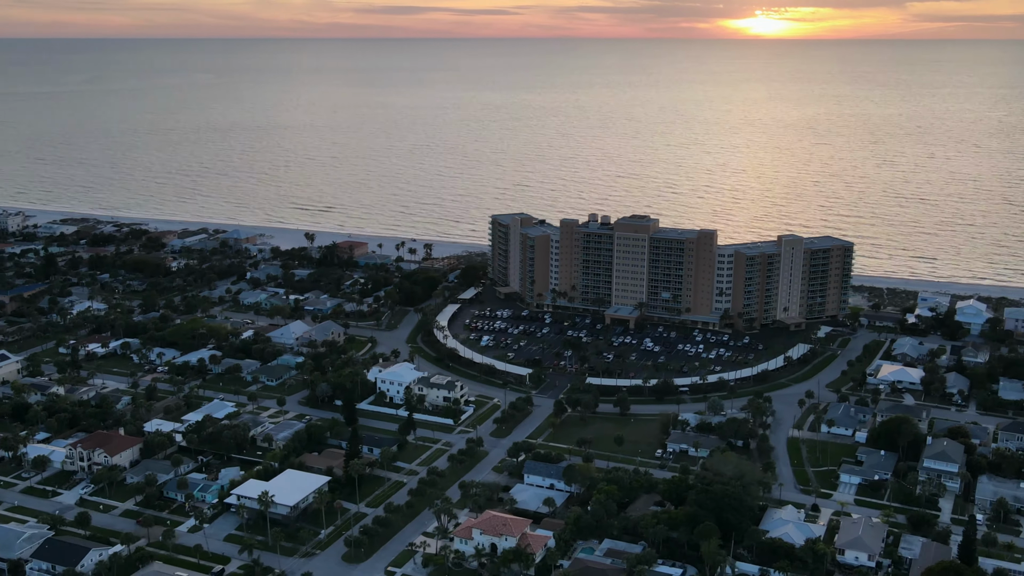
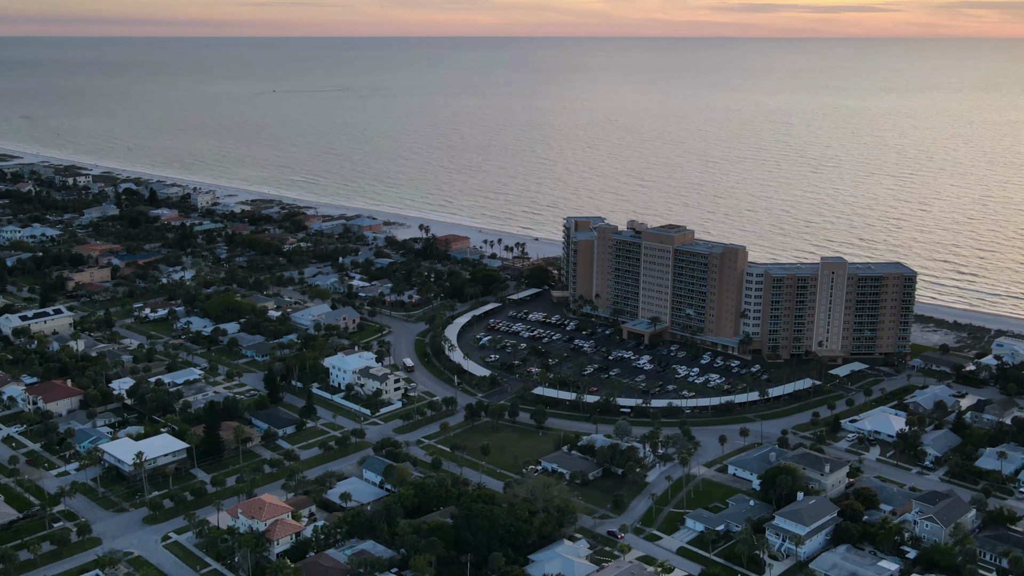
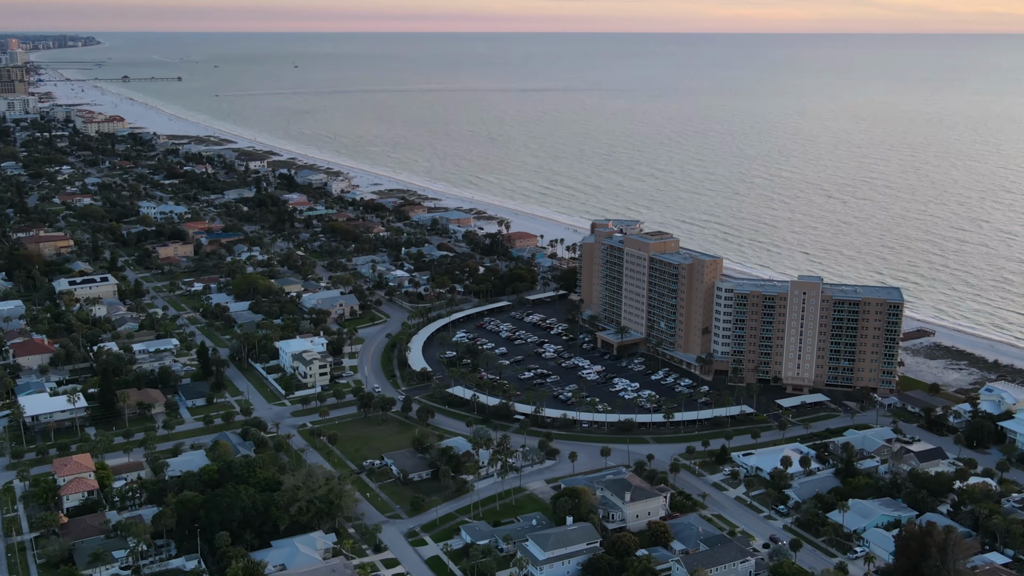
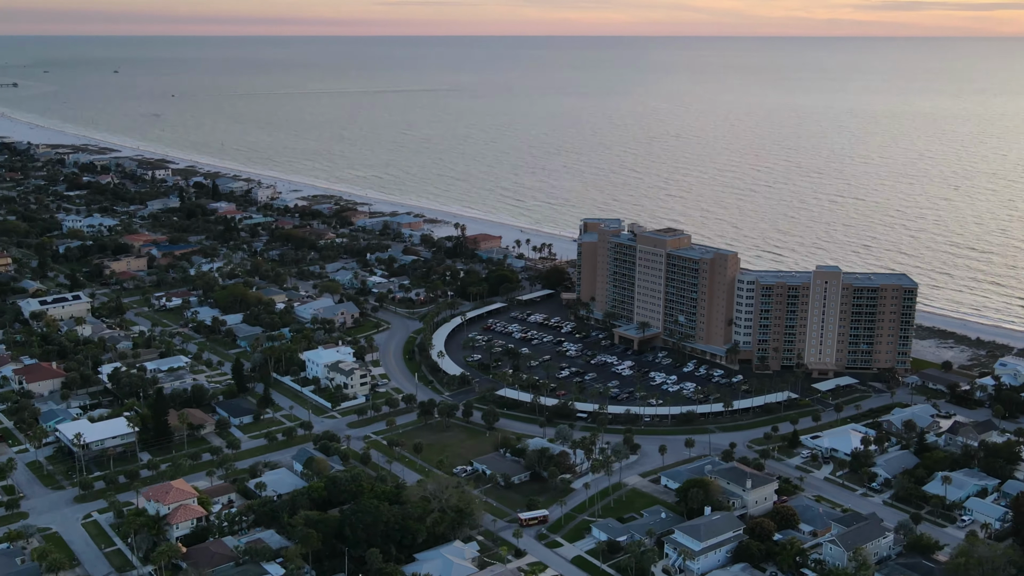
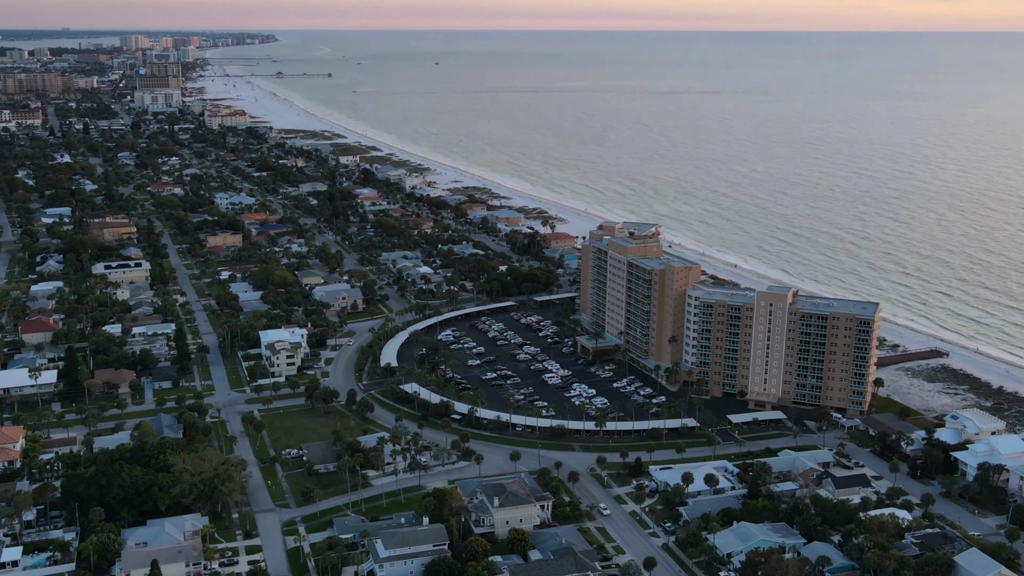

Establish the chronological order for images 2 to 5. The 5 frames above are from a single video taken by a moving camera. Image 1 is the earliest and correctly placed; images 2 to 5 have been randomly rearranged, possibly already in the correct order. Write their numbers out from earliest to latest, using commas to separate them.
2, 4, 3, 5
